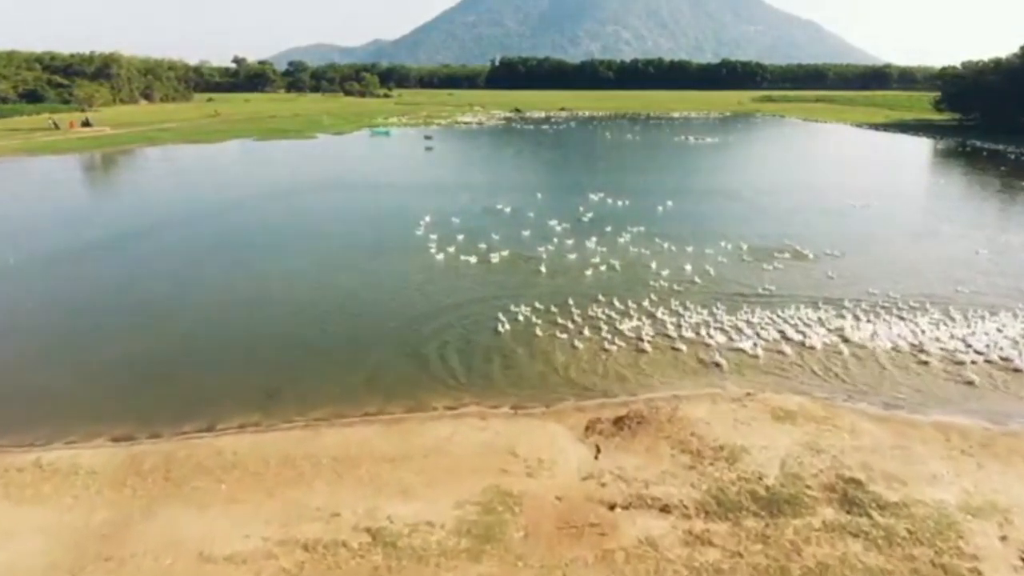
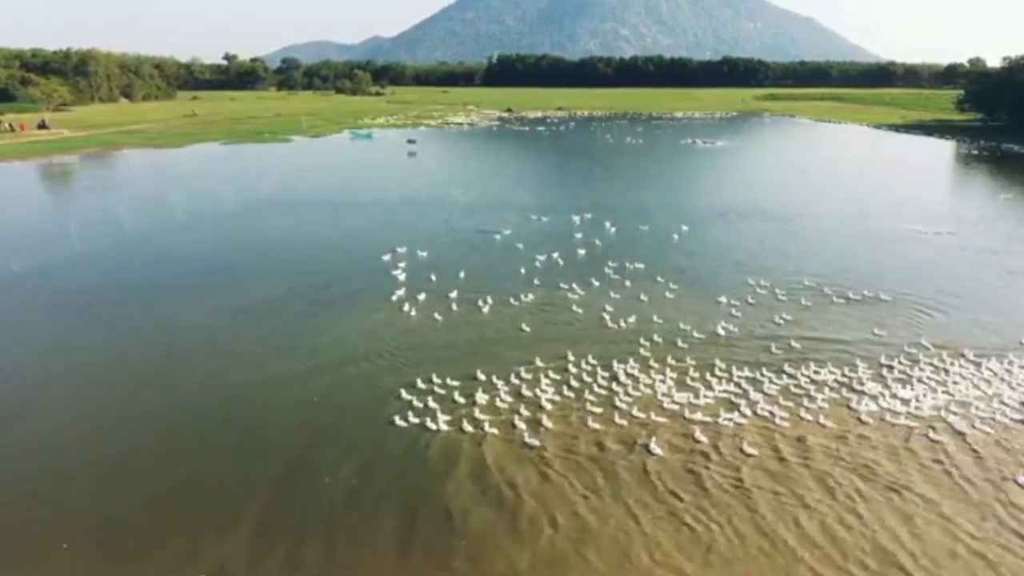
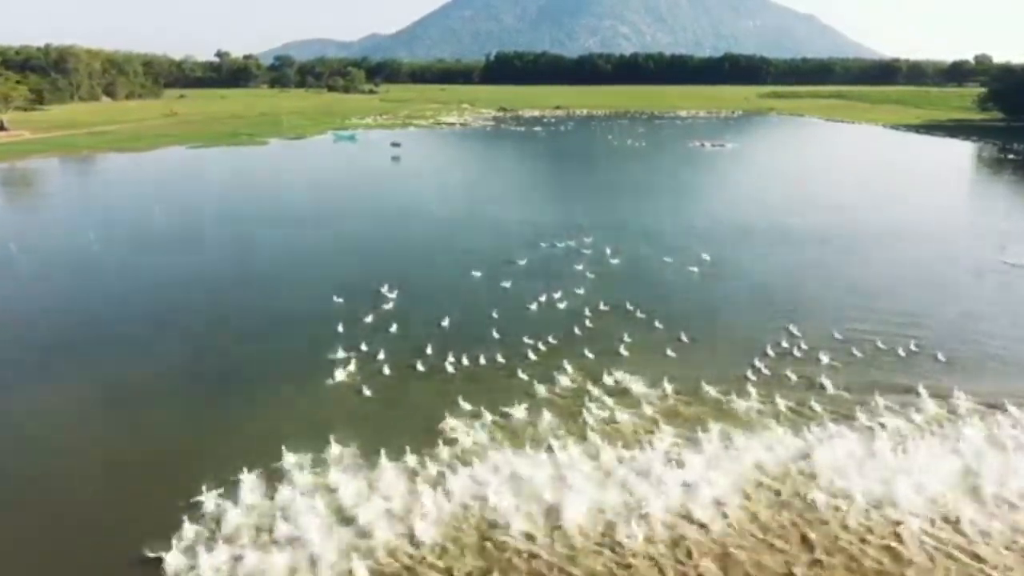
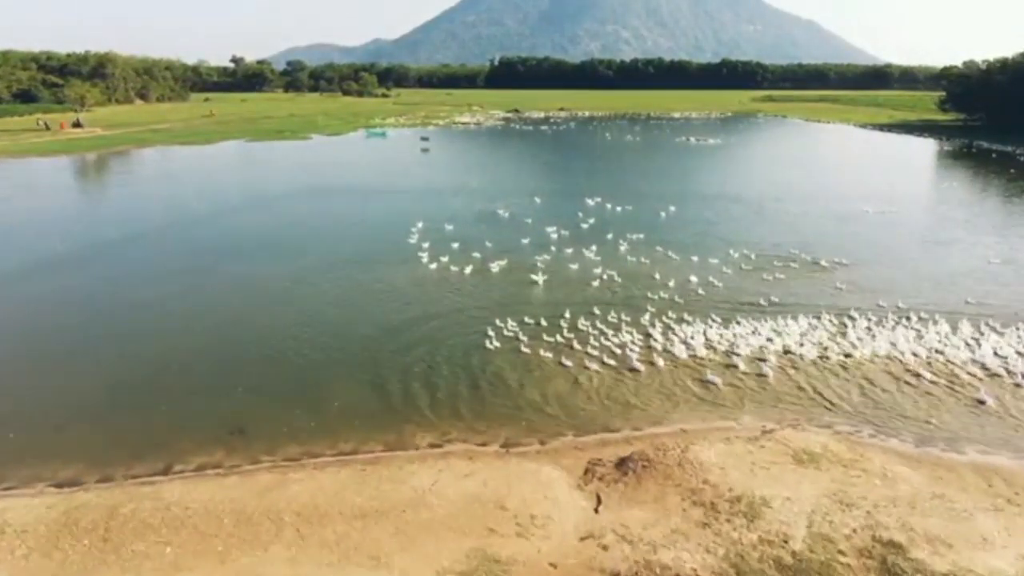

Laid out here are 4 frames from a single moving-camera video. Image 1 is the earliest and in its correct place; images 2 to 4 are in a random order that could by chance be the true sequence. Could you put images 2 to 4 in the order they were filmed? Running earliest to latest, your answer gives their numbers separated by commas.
4, 2, 3
